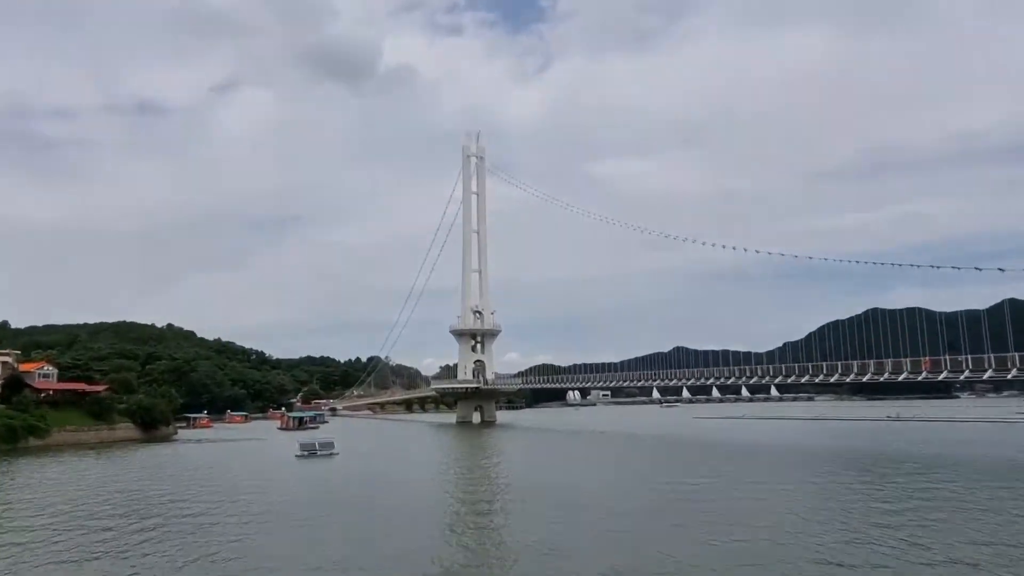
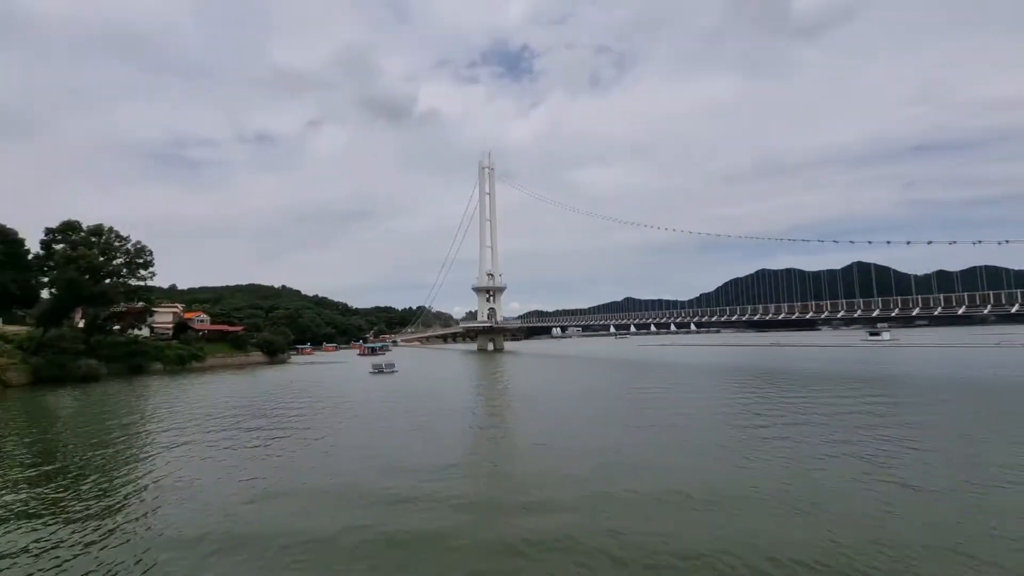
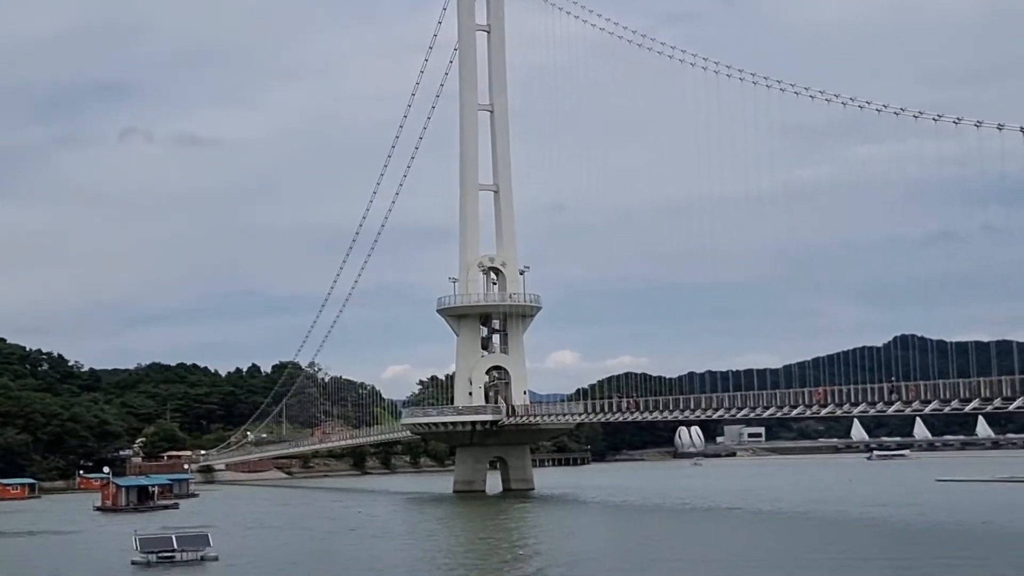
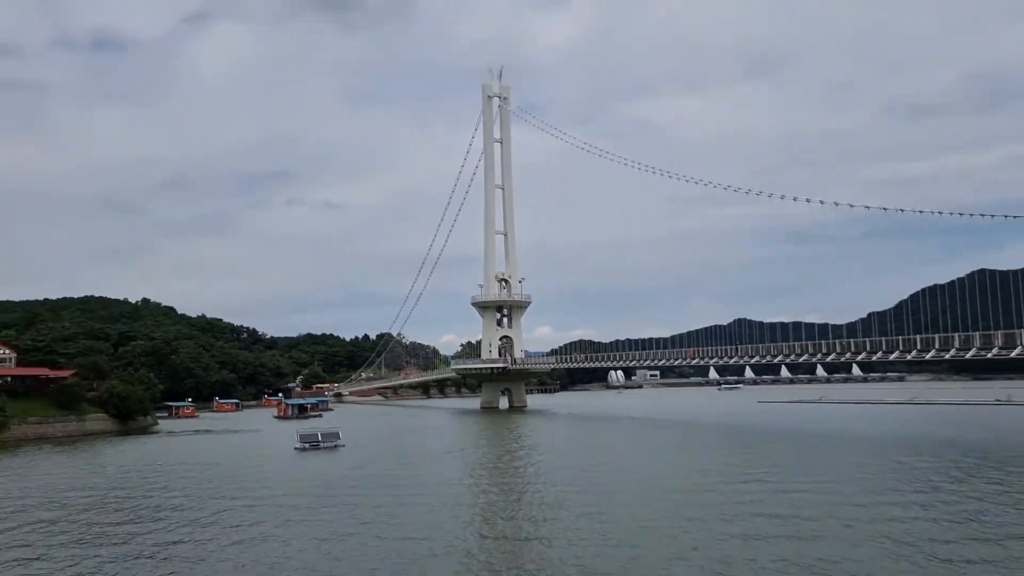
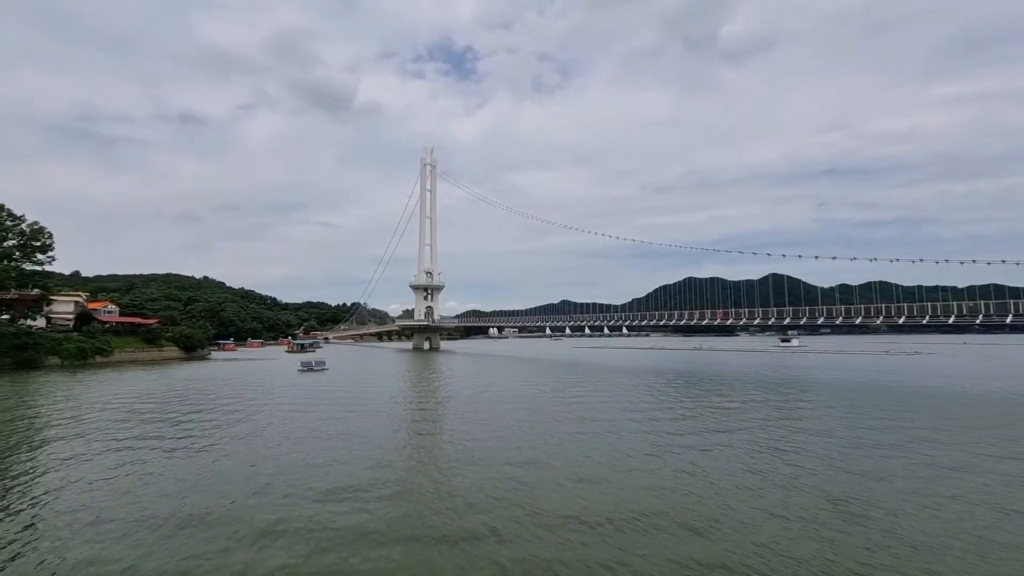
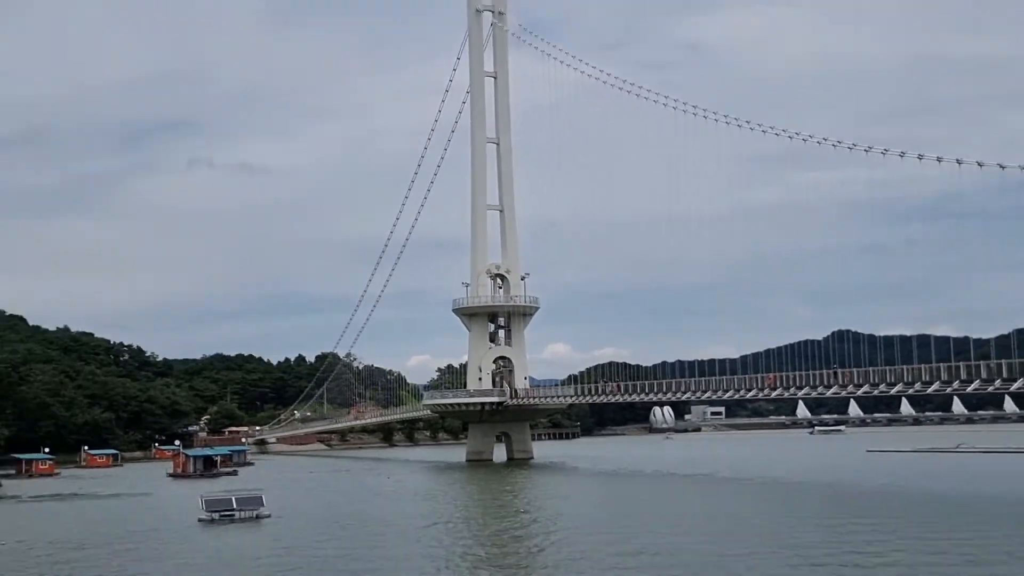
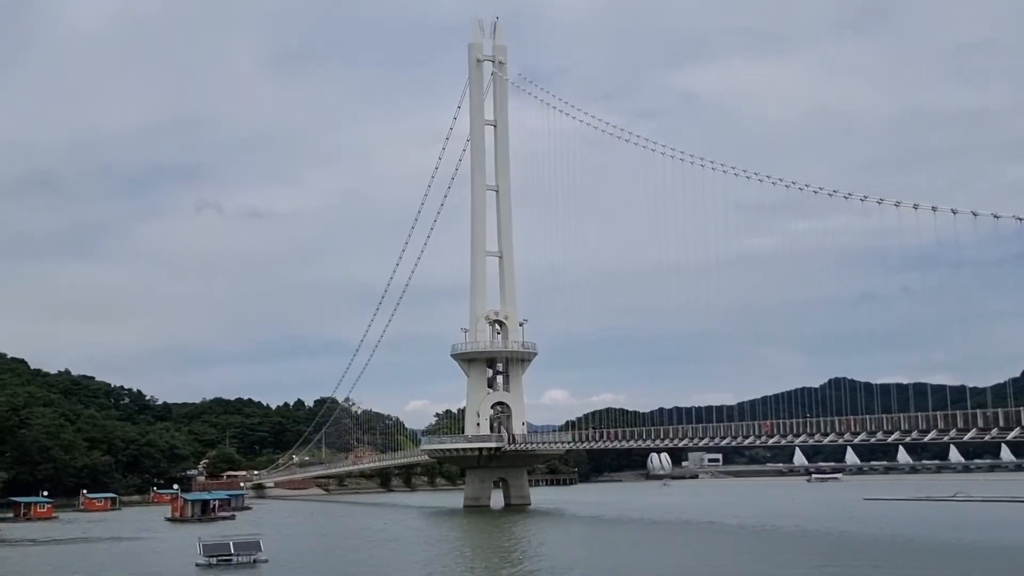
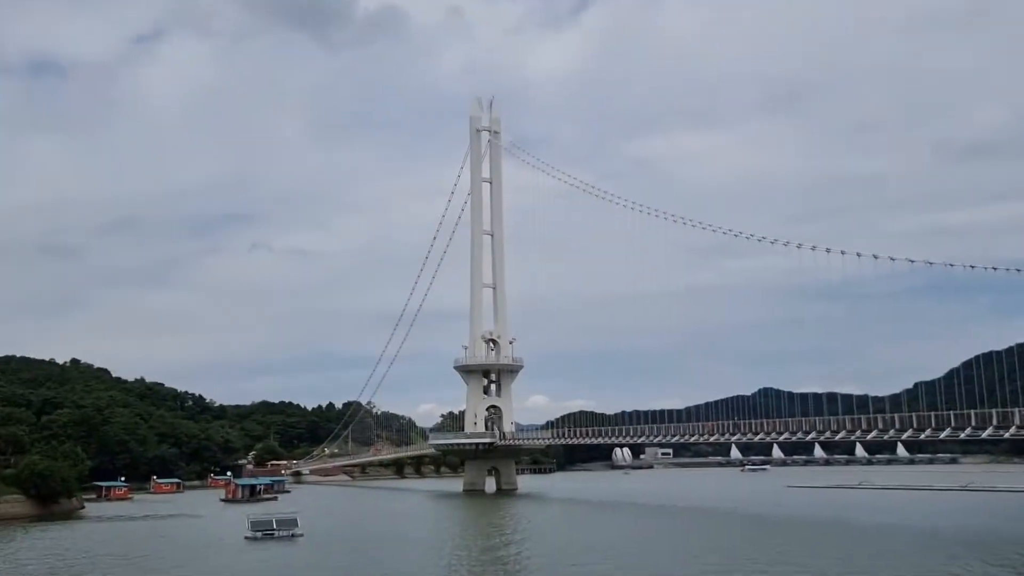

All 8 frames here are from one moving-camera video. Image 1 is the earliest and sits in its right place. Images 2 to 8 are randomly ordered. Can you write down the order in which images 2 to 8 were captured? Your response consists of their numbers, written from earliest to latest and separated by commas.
8, 7, 3, 6, 4, 2, 5
